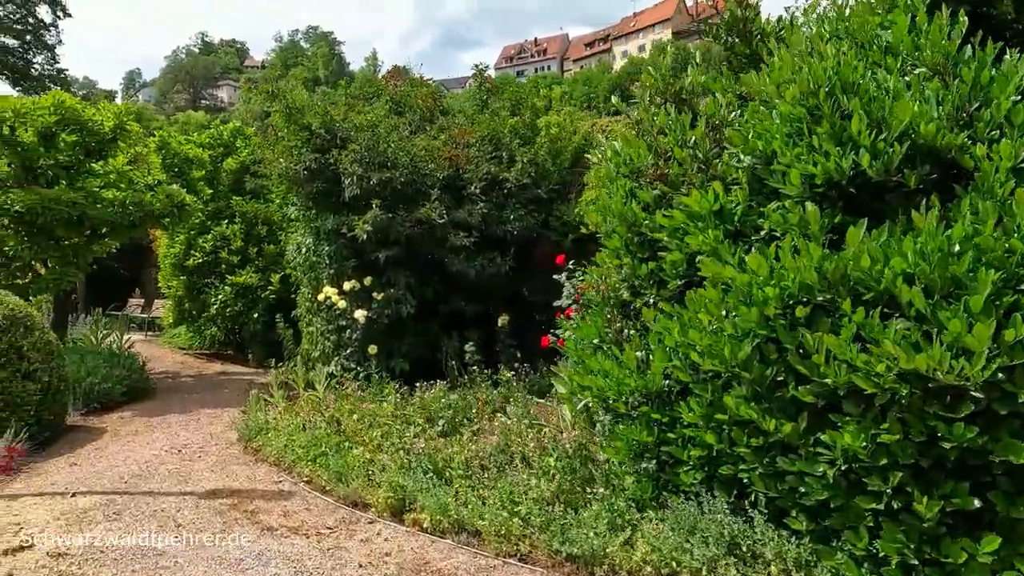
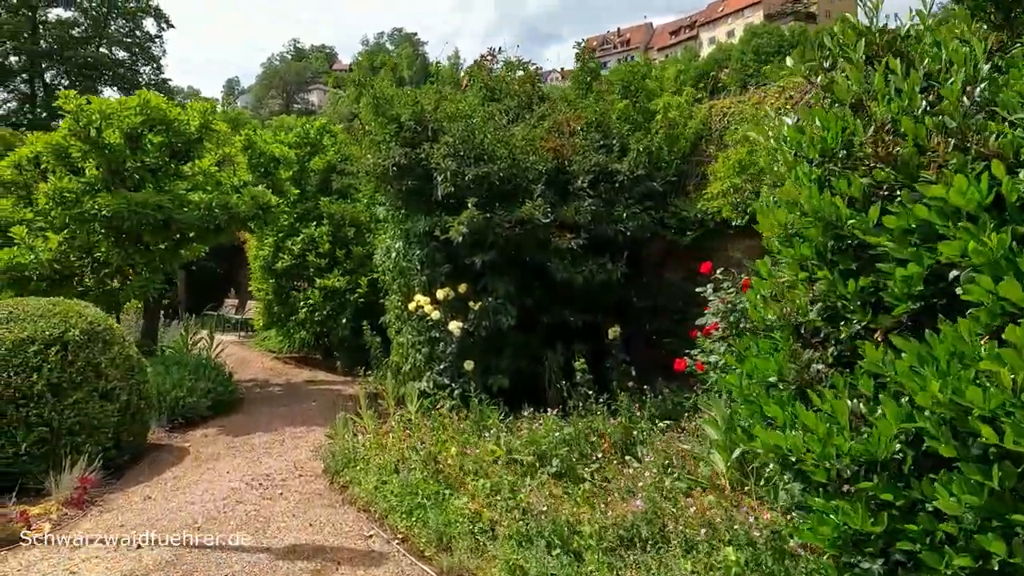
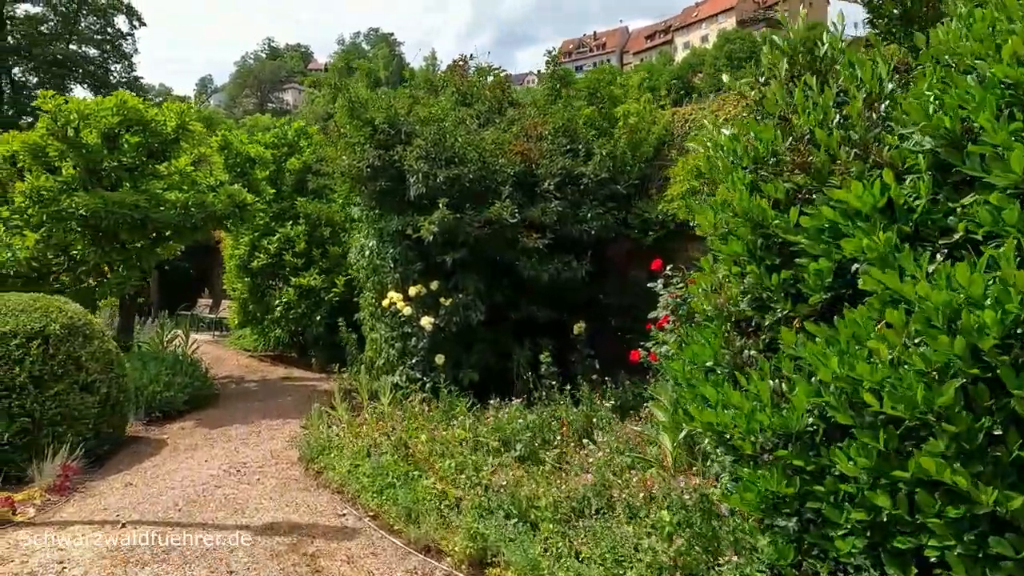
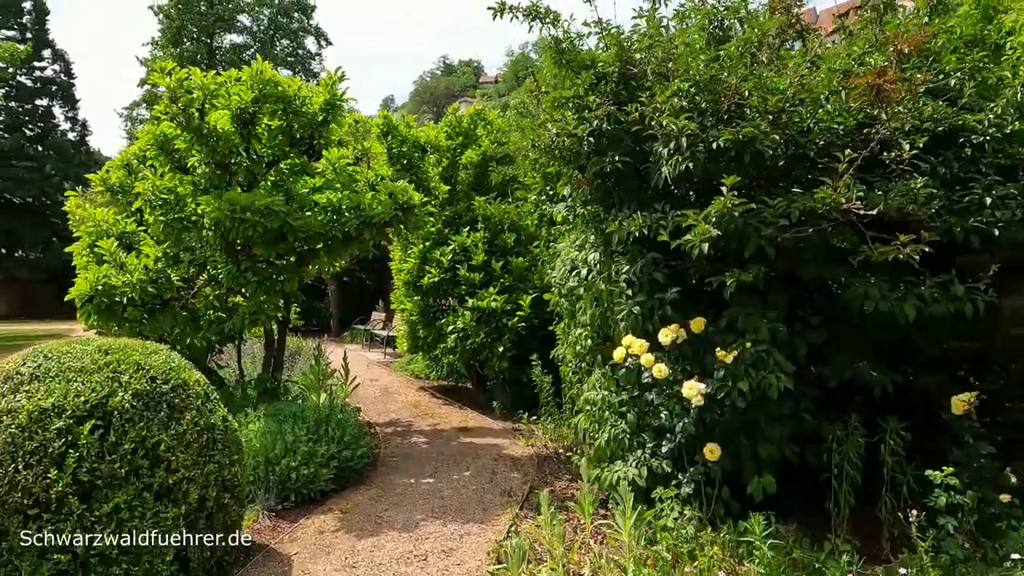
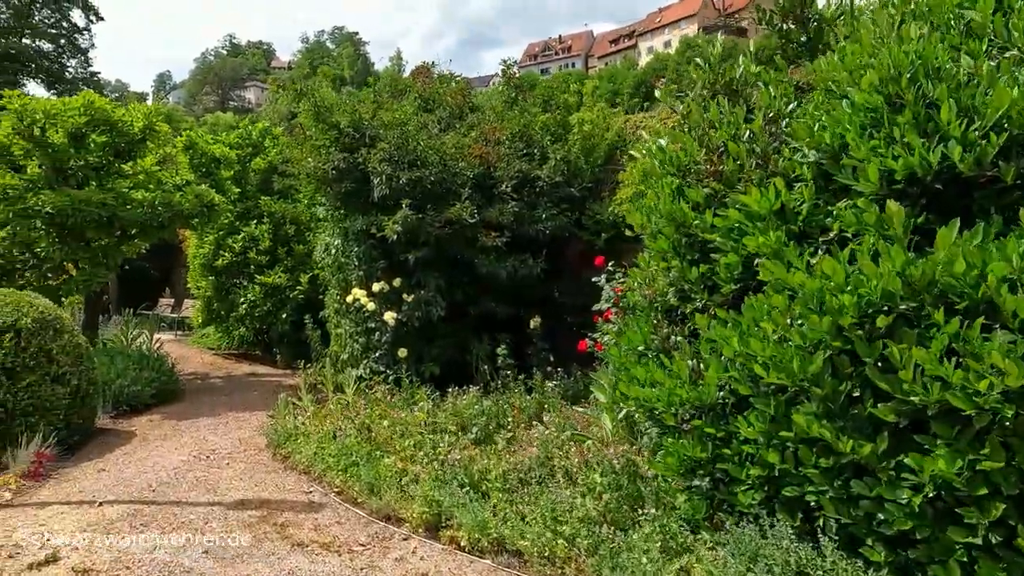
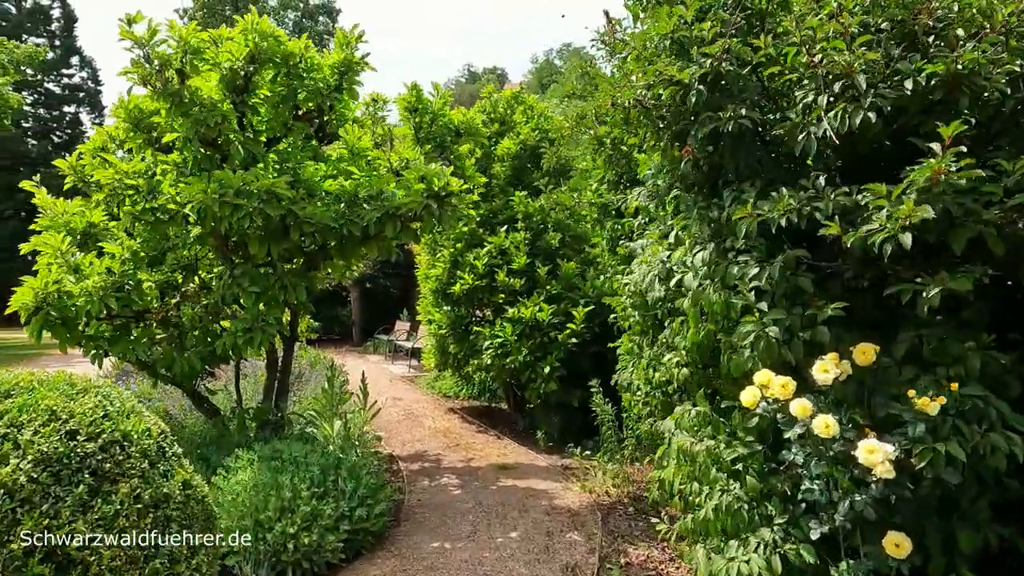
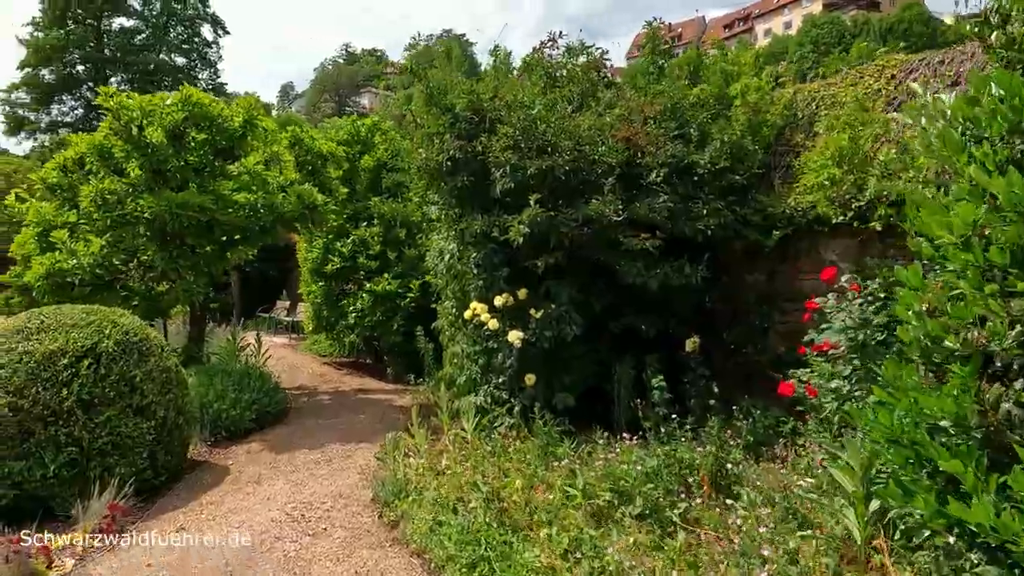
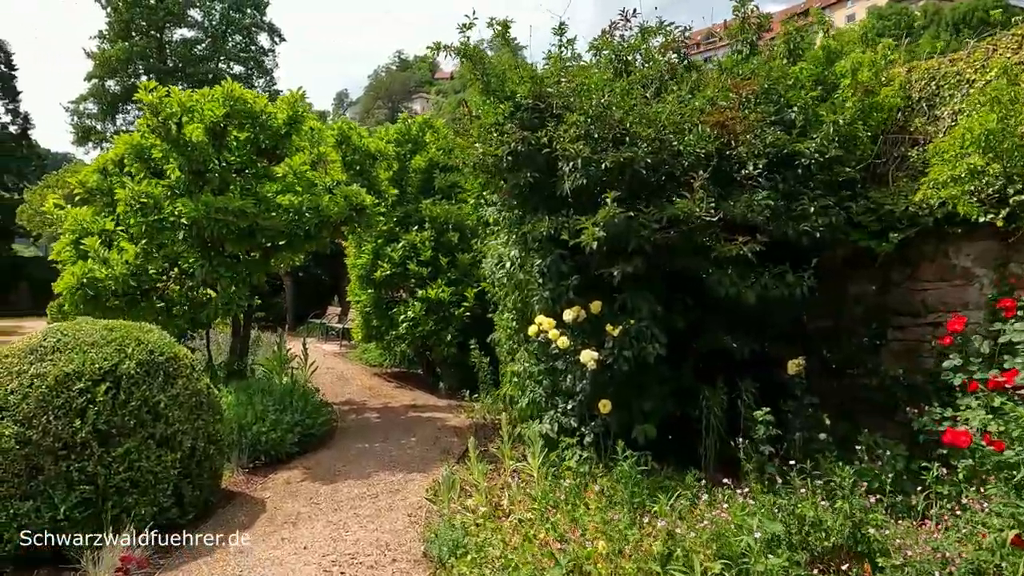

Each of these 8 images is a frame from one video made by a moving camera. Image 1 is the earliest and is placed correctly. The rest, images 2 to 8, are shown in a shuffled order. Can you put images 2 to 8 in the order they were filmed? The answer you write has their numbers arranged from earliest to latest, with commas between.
5, 3, 2, 7, 8, 4, 6
